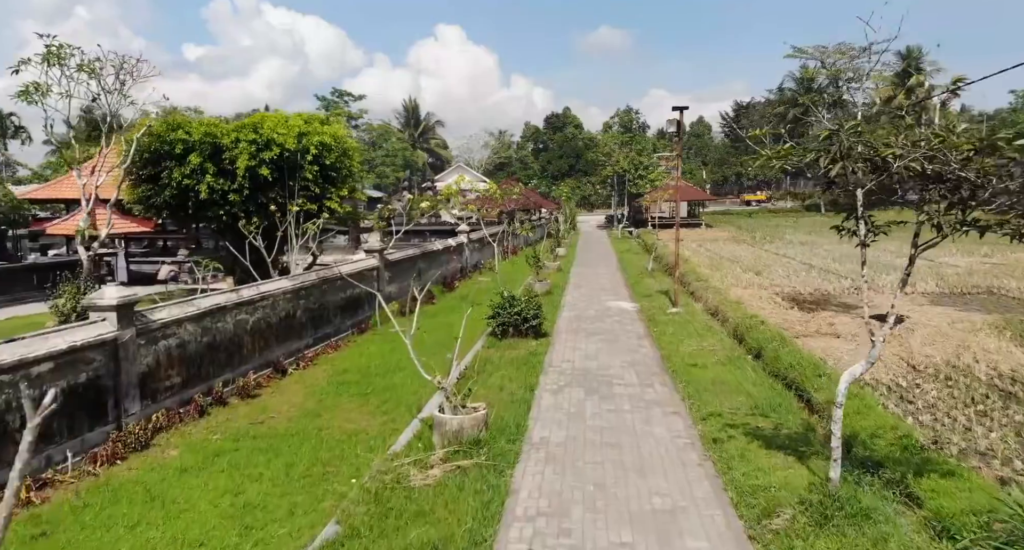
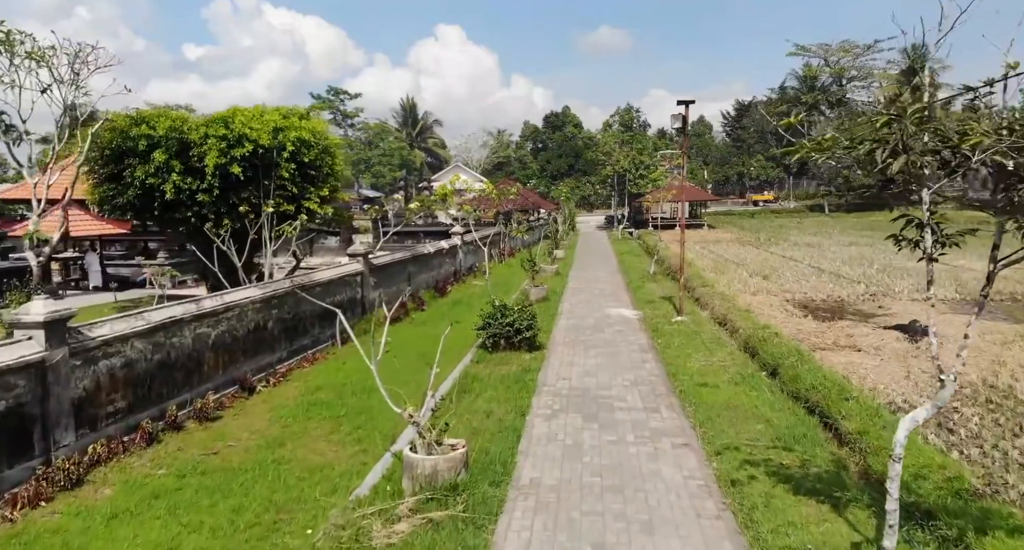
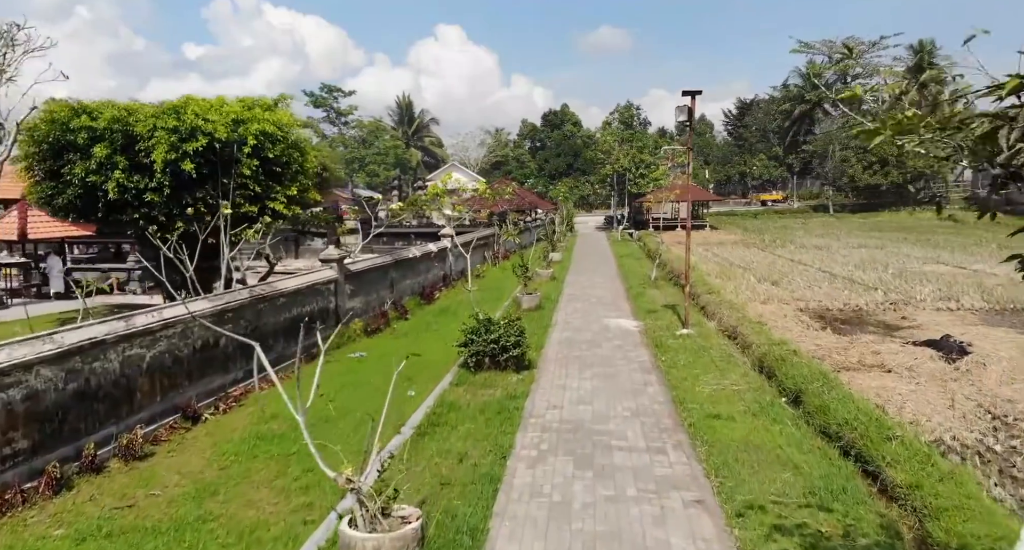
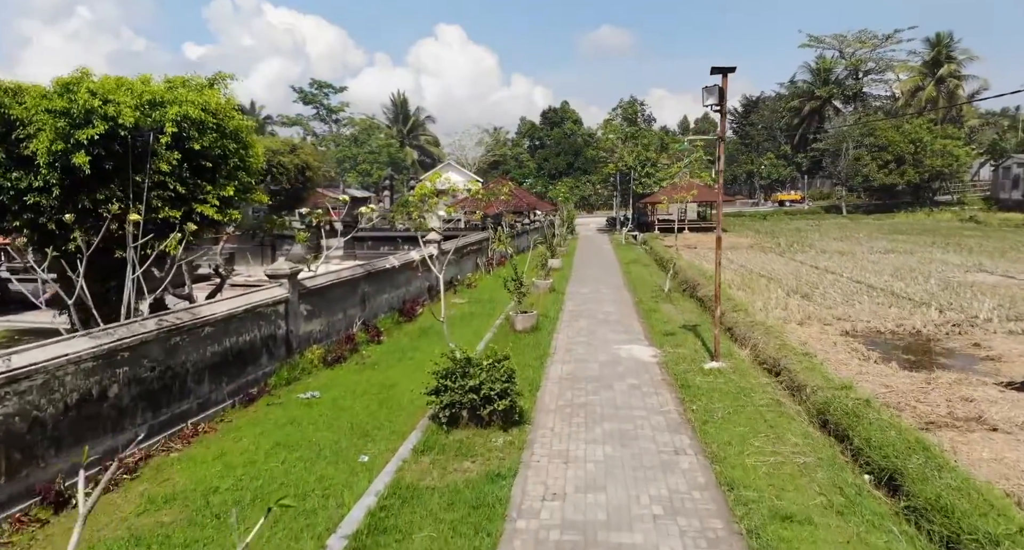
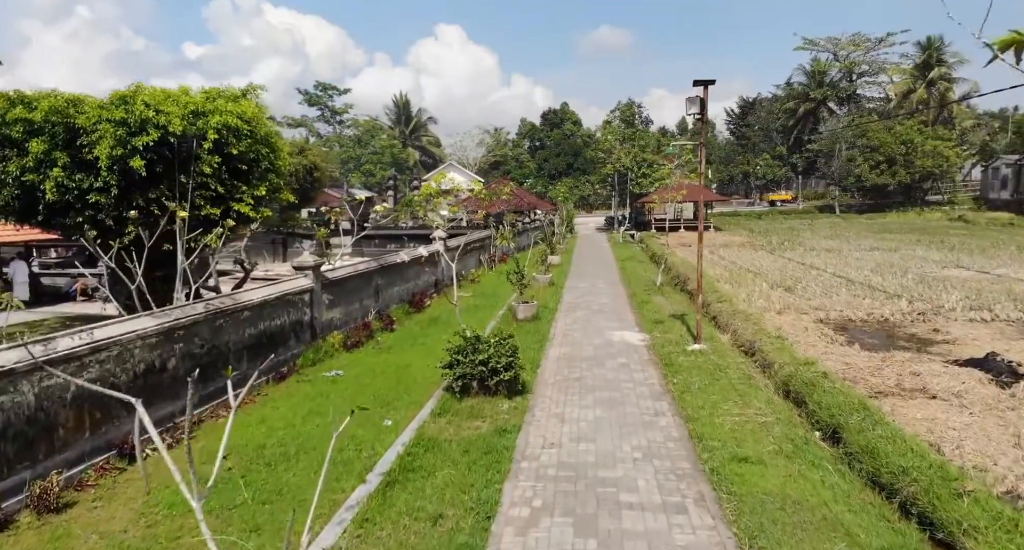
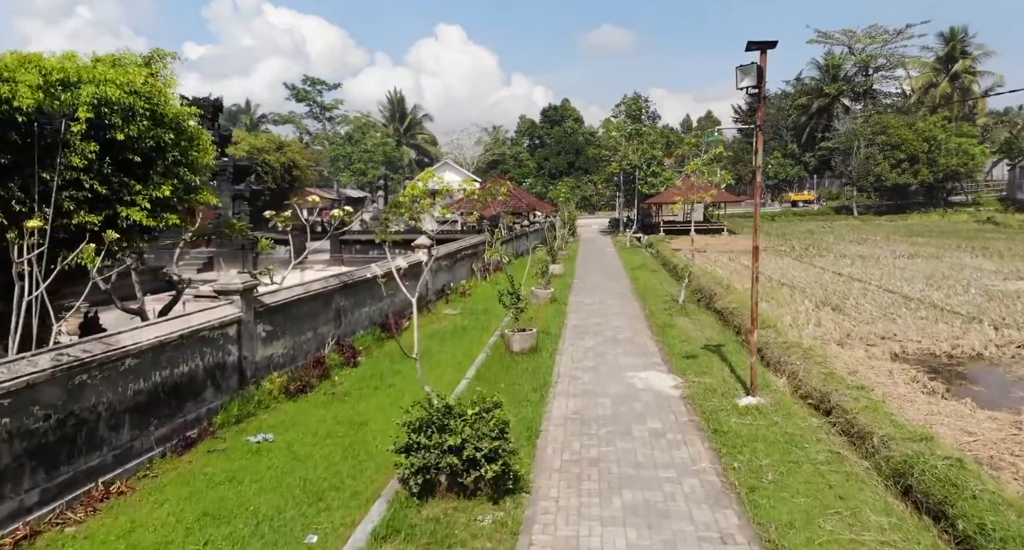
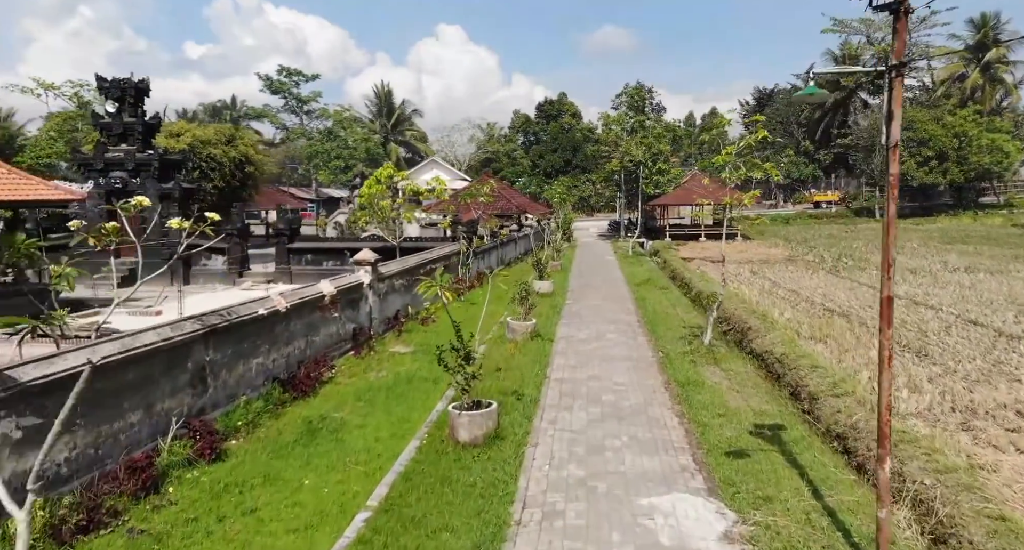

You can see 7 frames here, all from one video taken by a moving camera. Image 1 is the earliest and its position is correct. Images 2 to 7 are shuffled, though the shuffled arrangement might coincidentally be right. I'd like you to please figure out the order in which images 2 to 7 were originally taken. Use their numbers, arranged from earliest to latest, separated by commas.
2, 3, 5, 4, 6, 7
